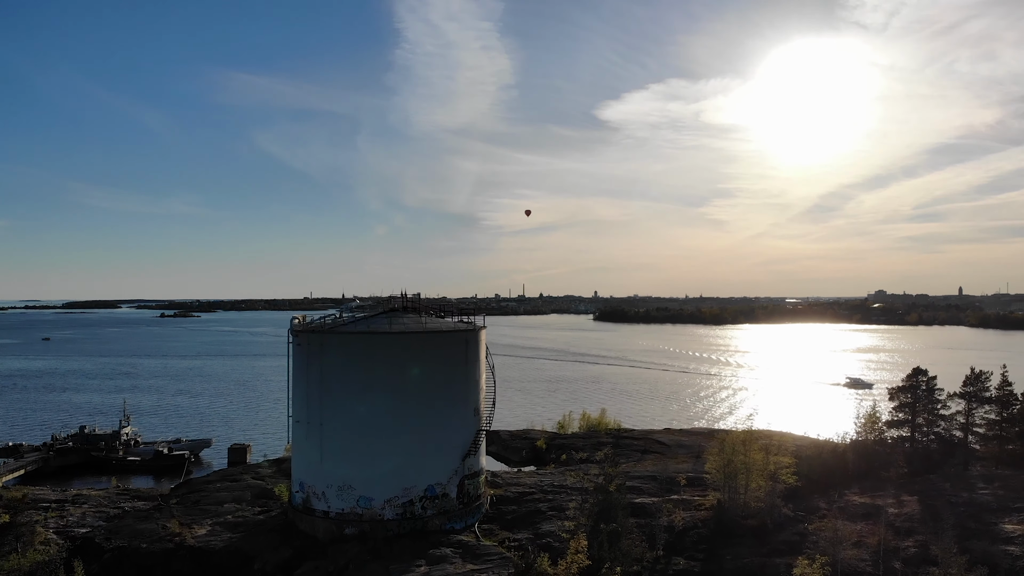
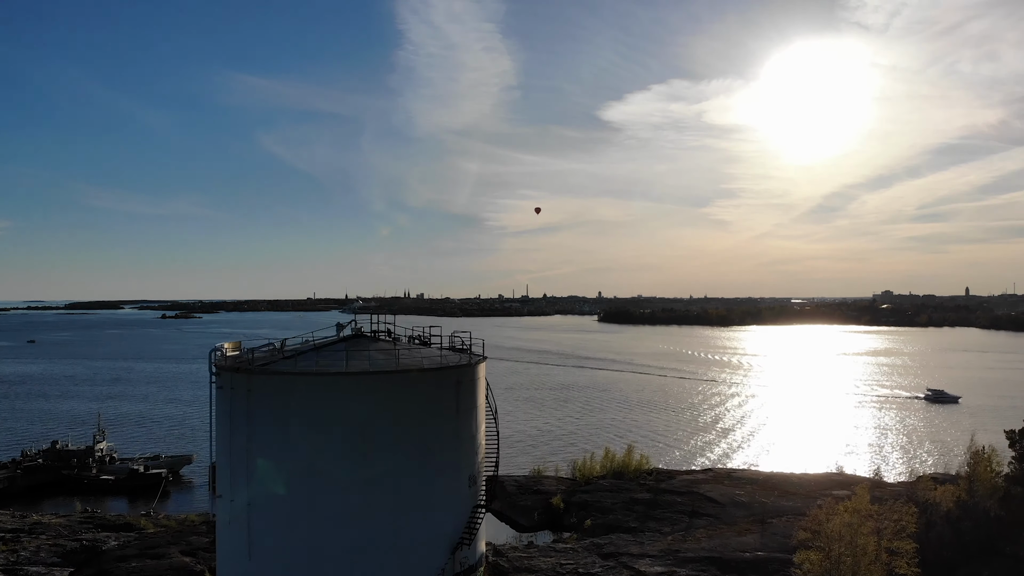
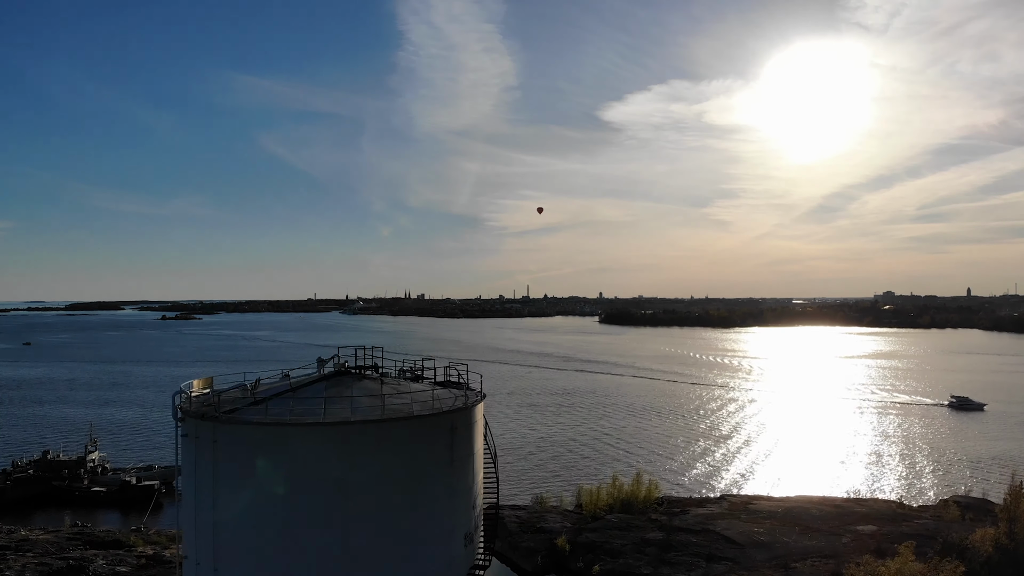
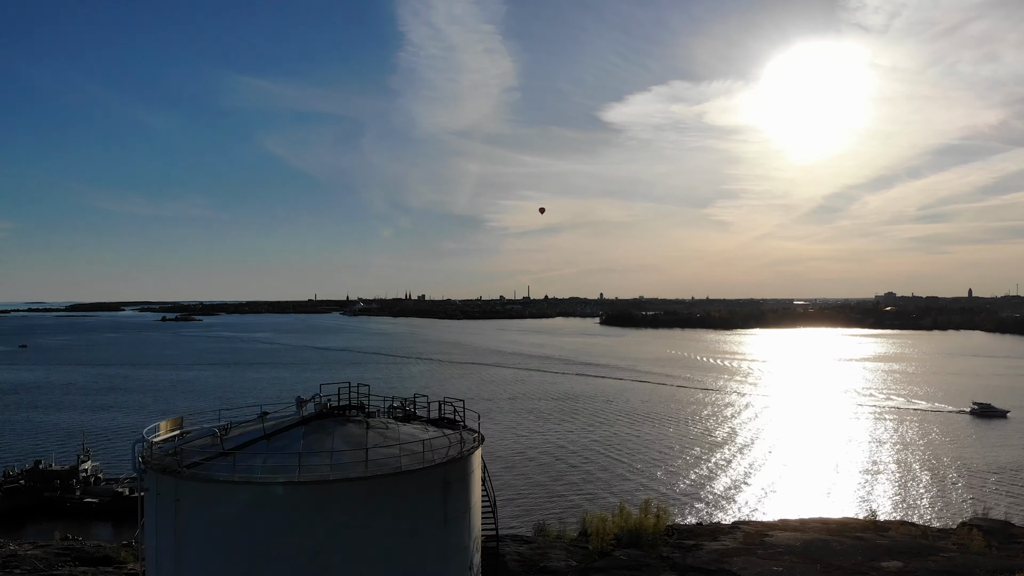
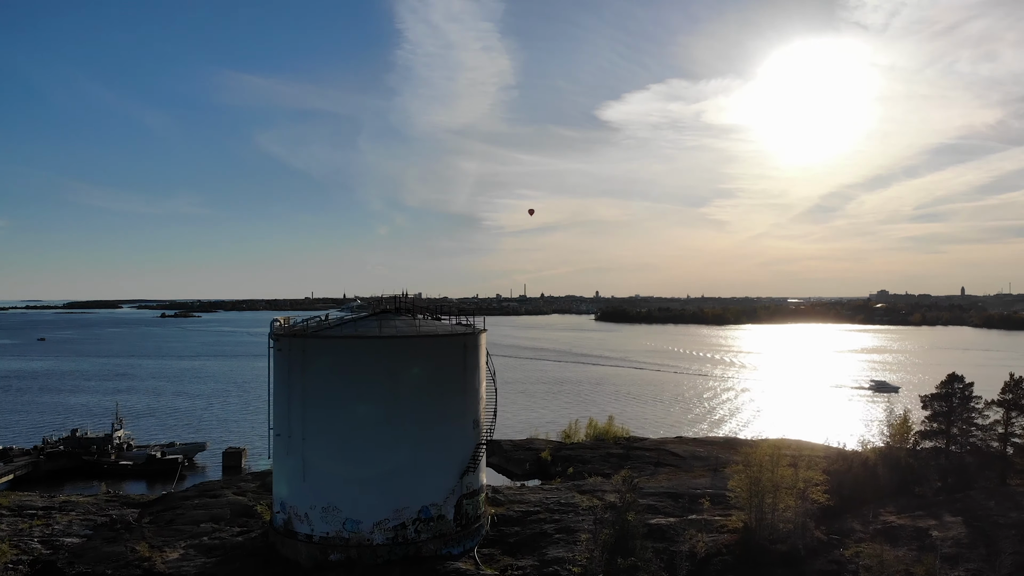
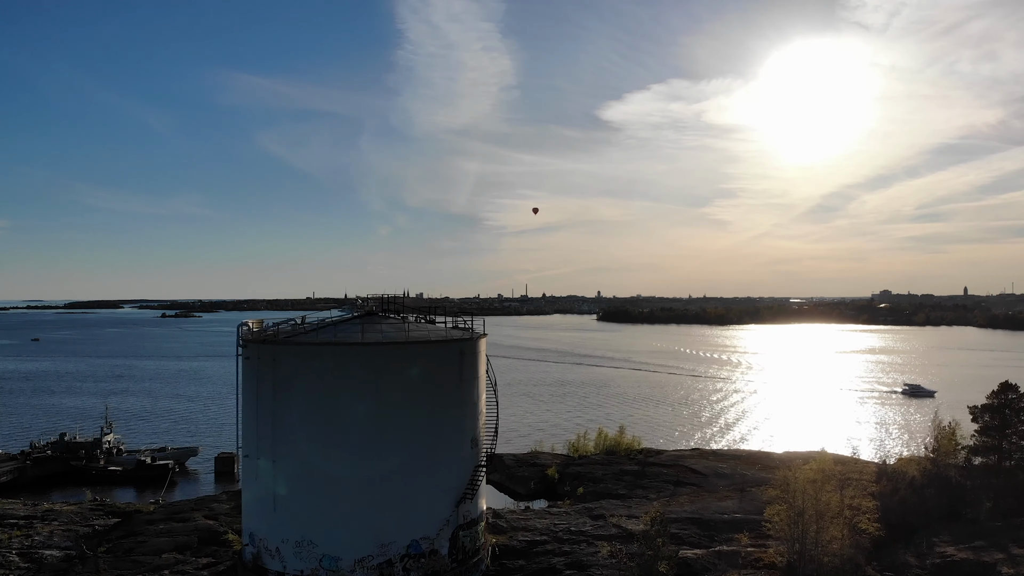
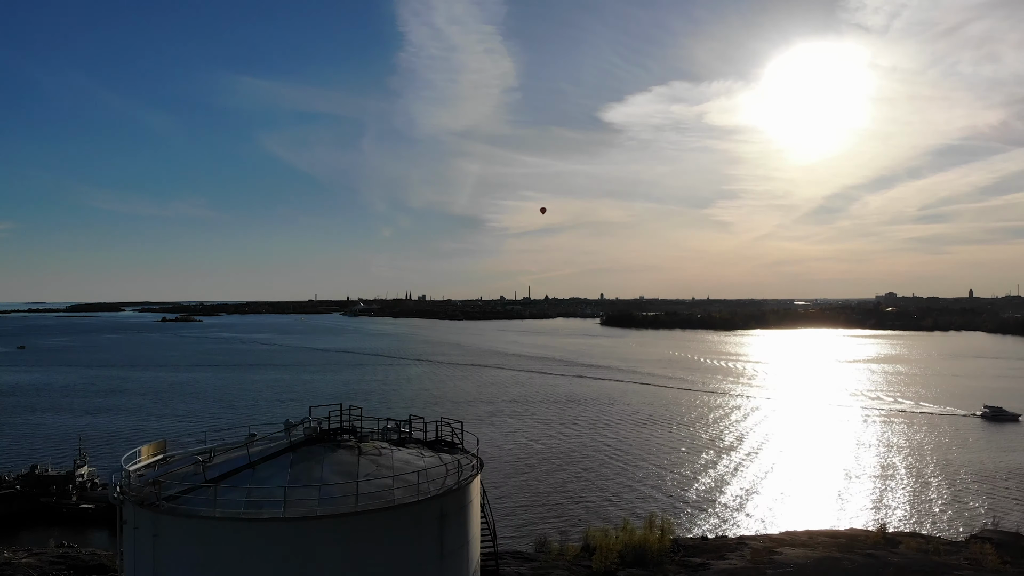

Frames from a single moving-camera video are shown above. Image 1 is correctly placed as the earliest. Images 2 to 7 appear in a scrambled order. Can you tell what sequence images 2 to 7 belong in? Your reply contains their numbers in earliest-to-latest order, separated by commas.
5, 6, 2, 3, 4, 7
